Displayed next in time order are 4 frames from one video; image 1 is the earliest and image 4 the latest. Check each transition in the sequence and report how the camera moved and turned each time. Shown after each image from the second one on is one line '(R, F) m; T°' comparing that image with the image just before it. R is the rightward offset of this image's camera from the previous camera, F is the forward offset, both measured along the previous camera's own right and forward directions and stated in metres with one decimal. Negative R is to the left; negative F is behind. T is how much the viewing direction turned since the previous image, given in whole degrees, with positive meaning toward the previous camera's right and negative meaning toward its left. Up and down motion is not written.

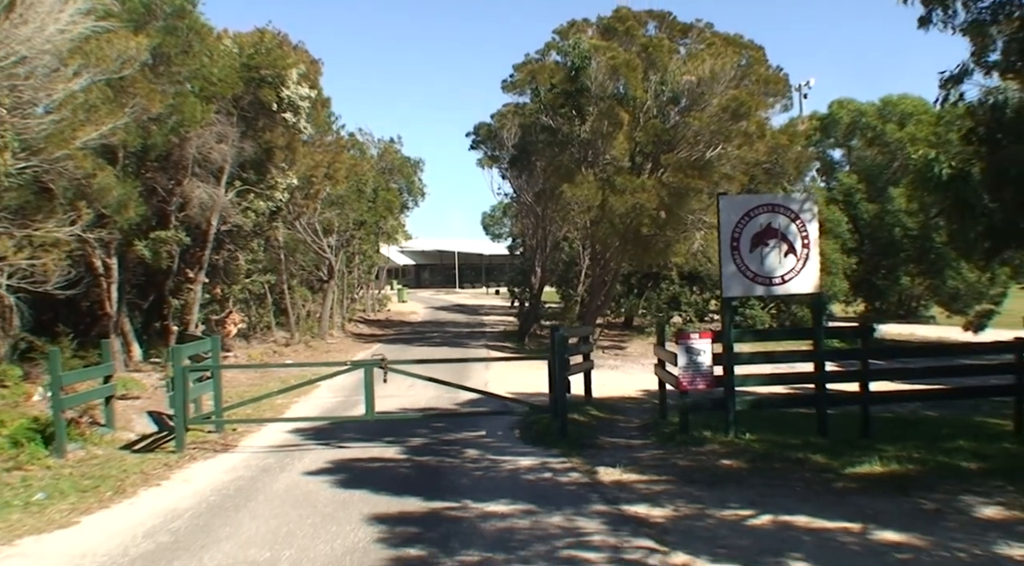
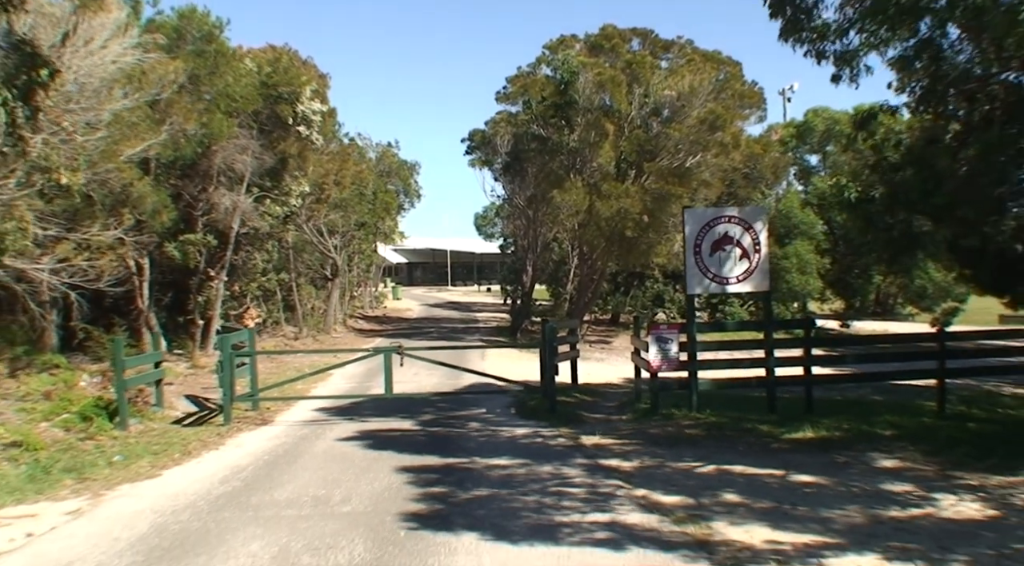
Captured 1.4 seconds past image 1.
(-0.1, -1.7) m; +1°
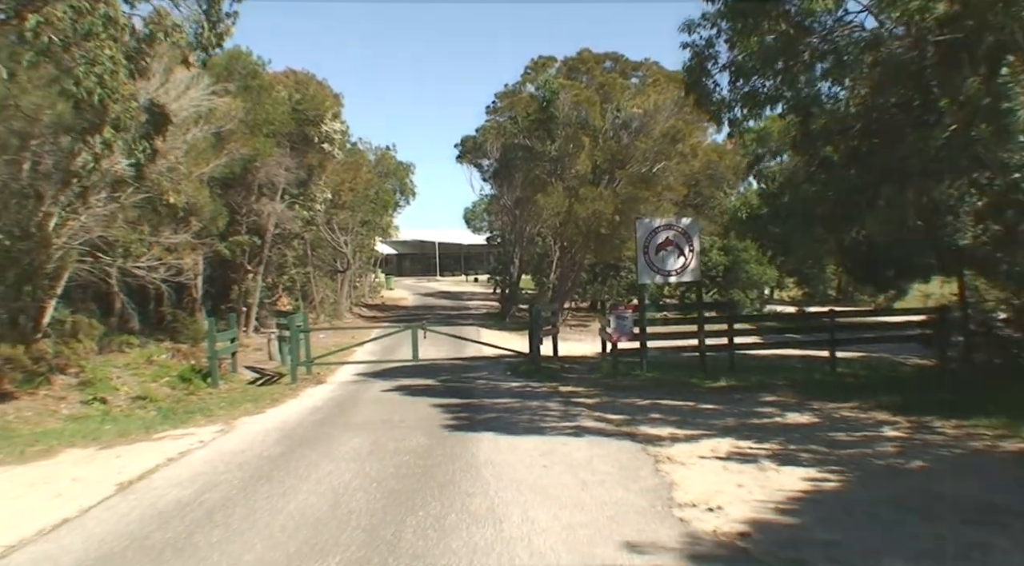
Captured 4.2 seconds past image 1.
(-0.2, -3.6) m; +1°
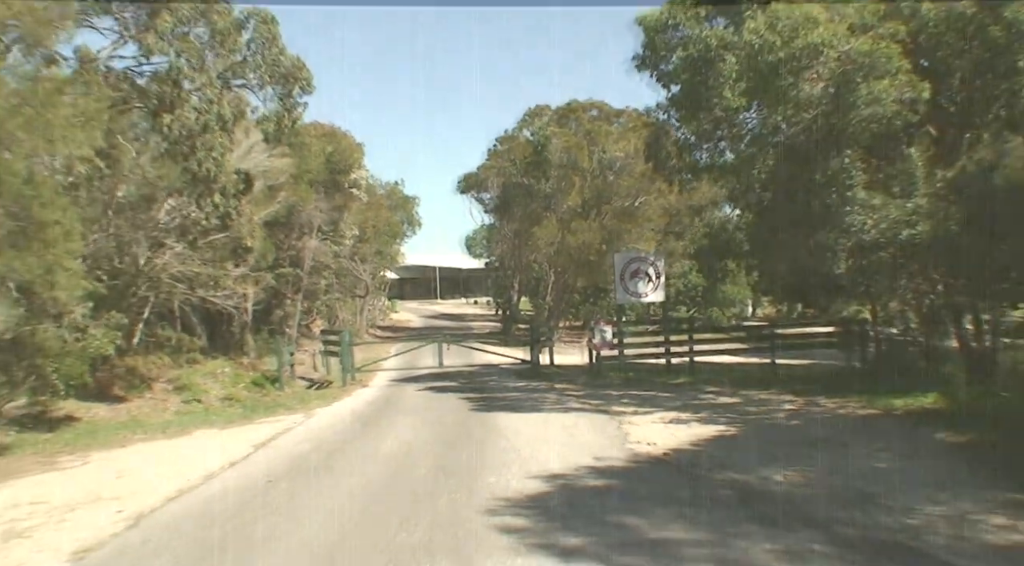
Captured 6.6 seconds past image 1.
(-0.2, -3.8) m; 0°
